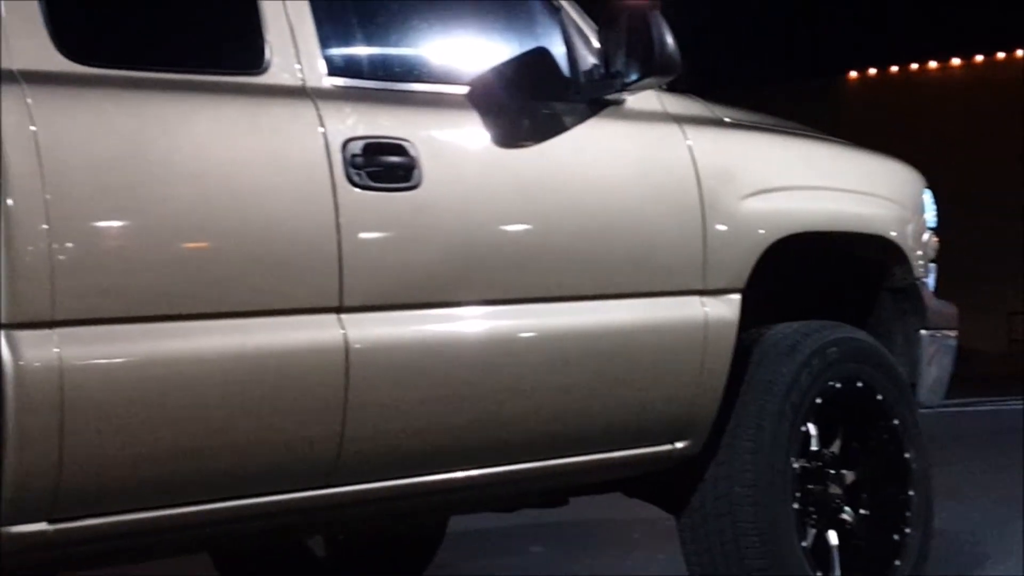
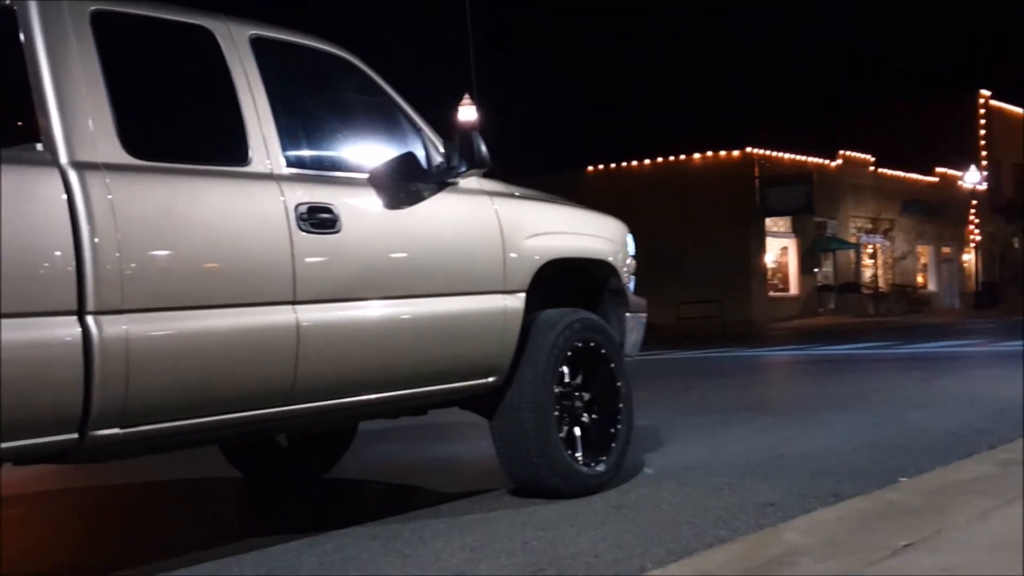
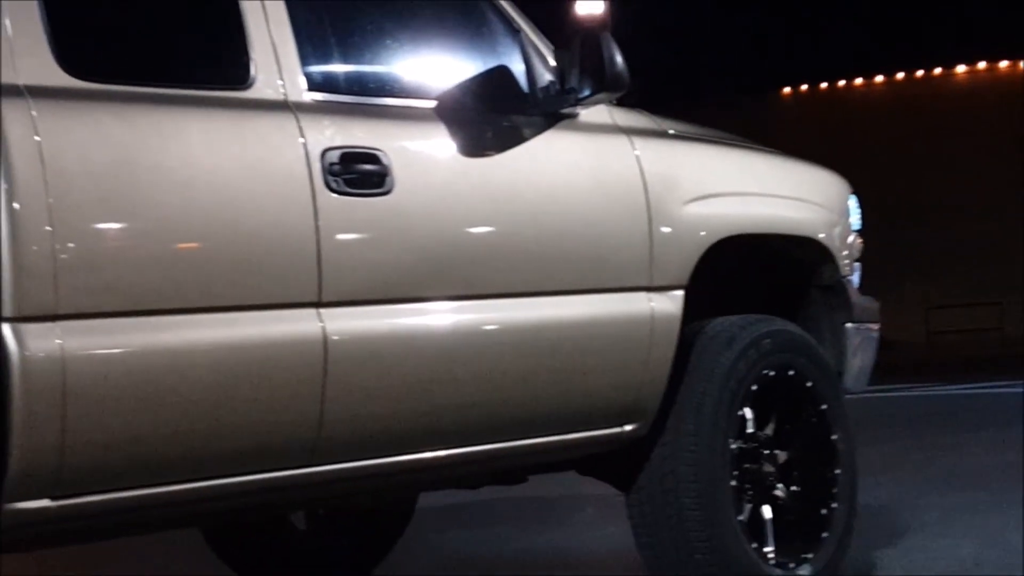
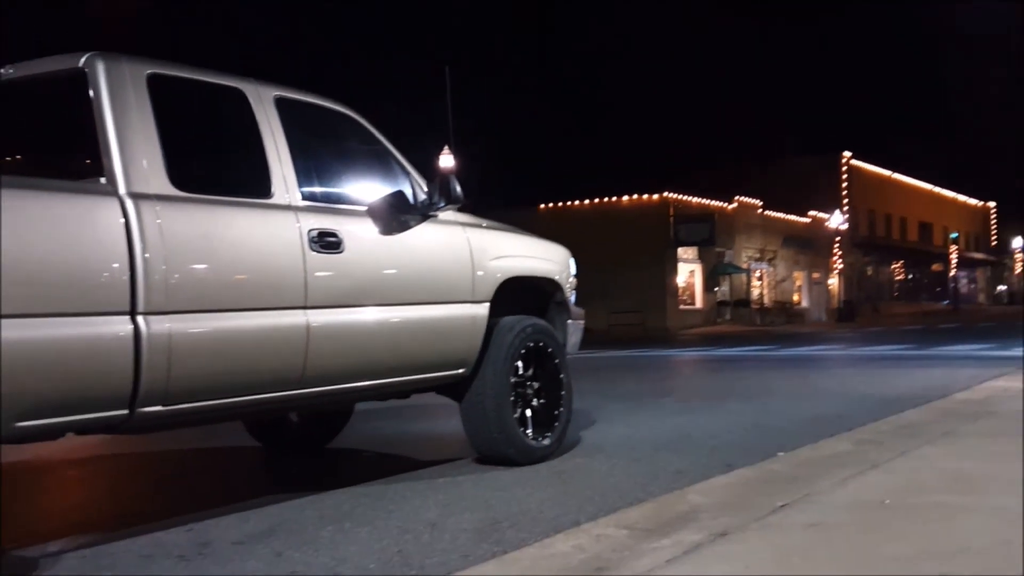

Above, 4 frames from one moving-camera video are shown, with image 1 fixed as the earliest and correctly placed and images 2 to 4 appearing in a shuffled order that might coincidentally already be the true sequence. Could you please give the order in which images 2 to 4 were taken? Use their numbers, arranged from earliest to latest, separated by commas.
3, 2, 4
